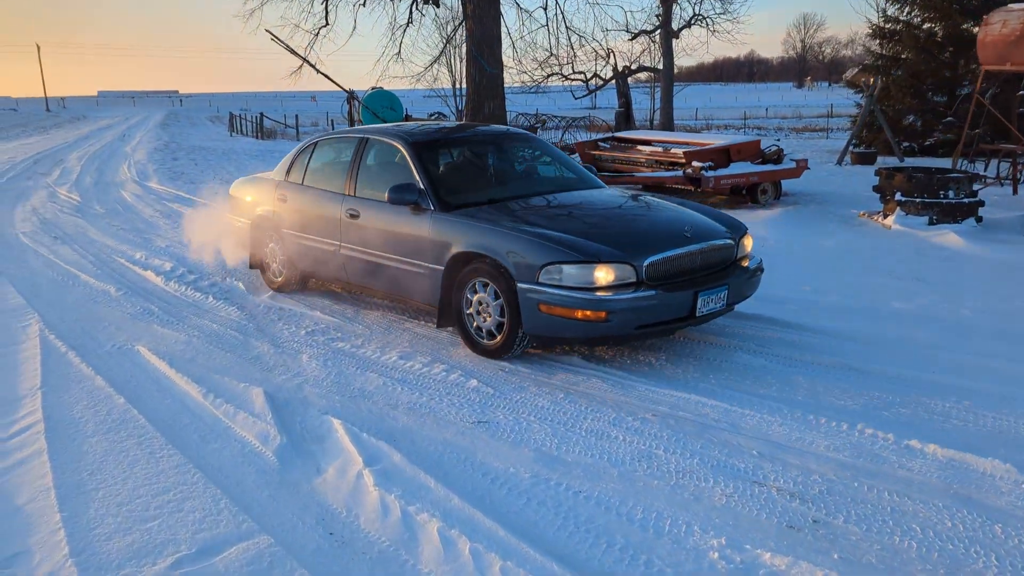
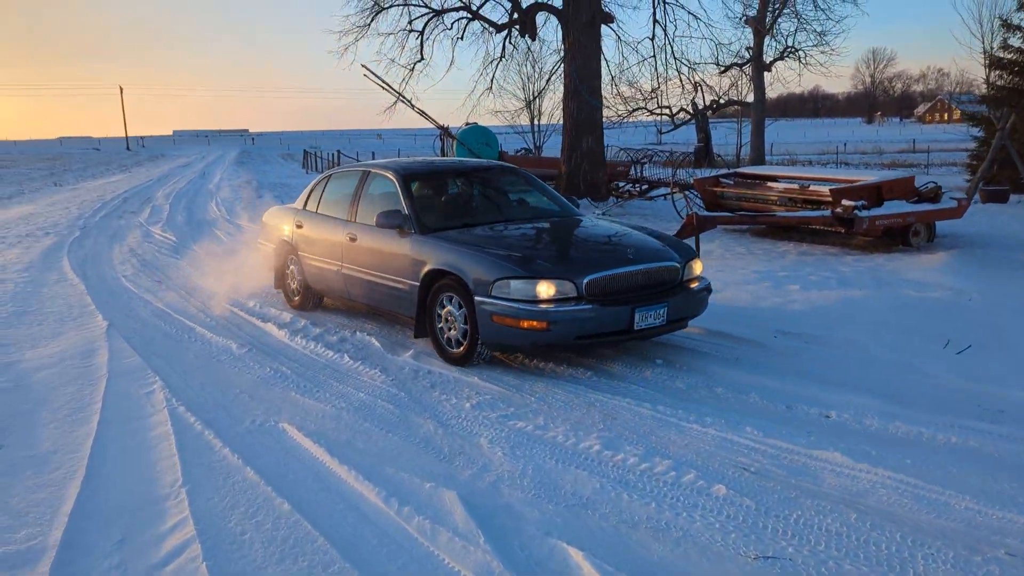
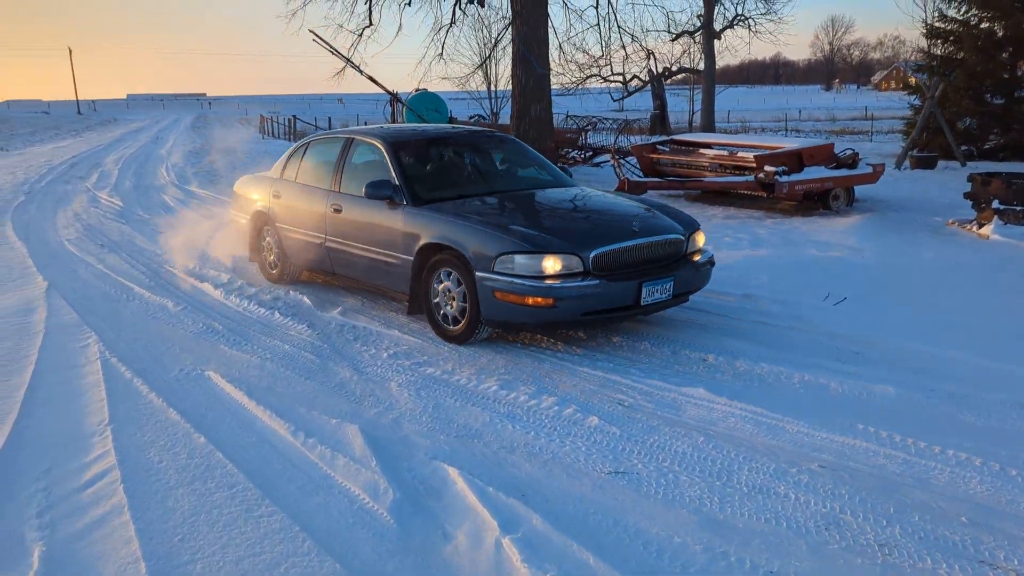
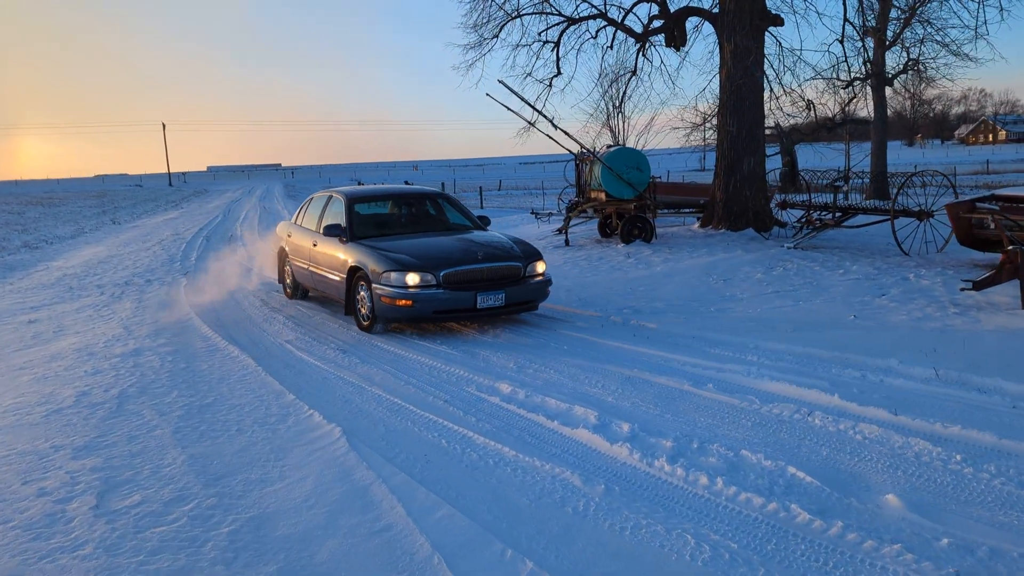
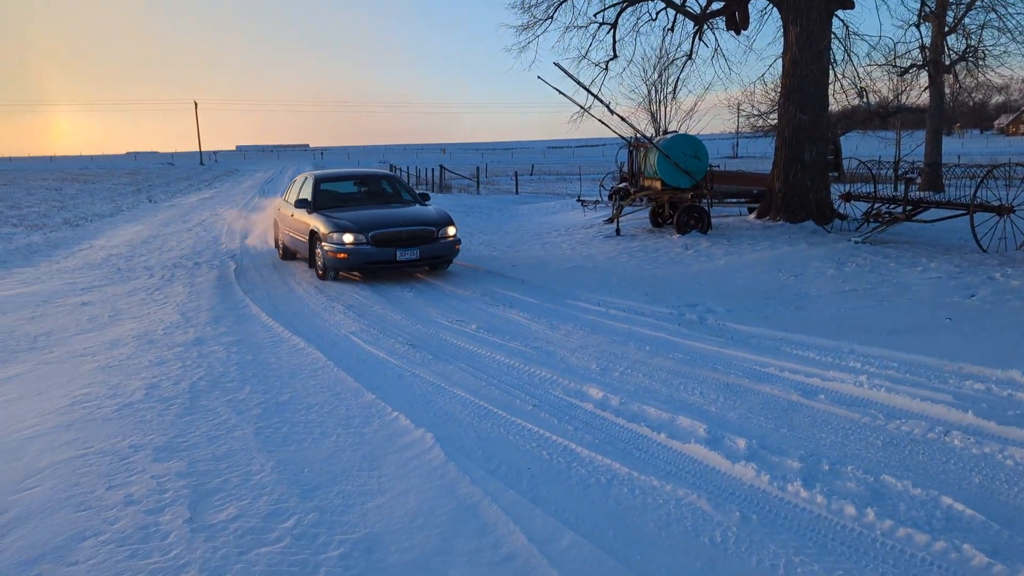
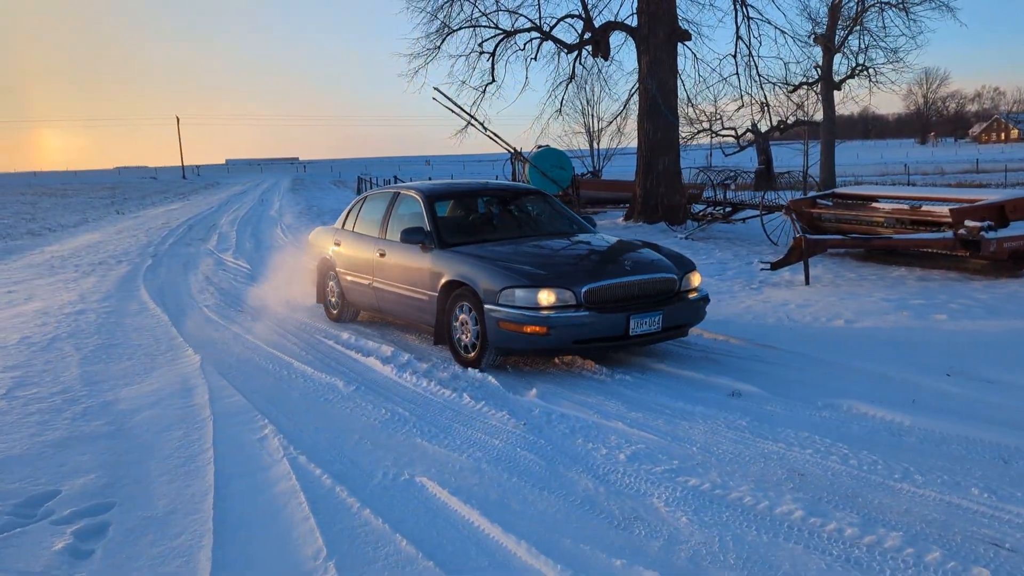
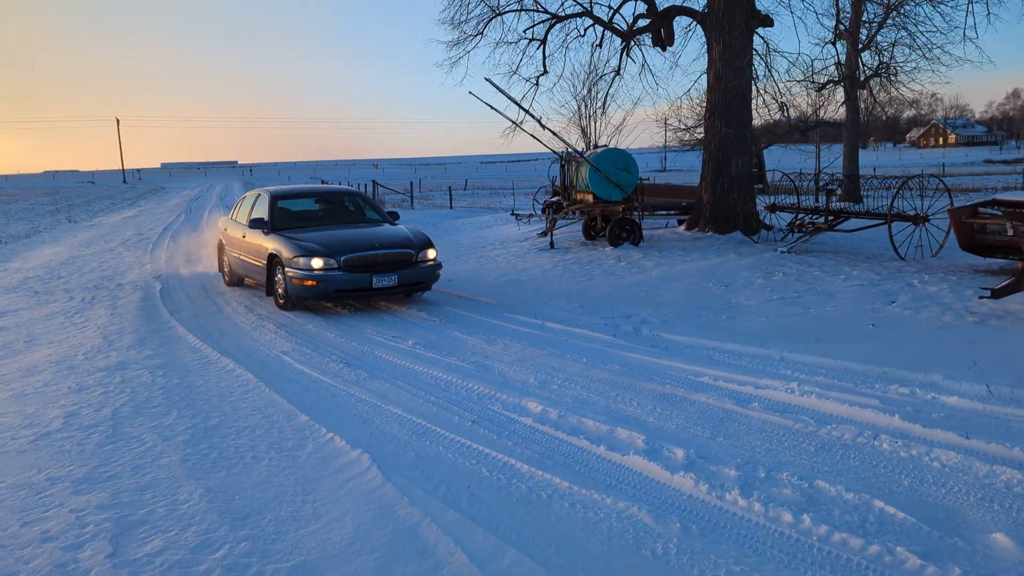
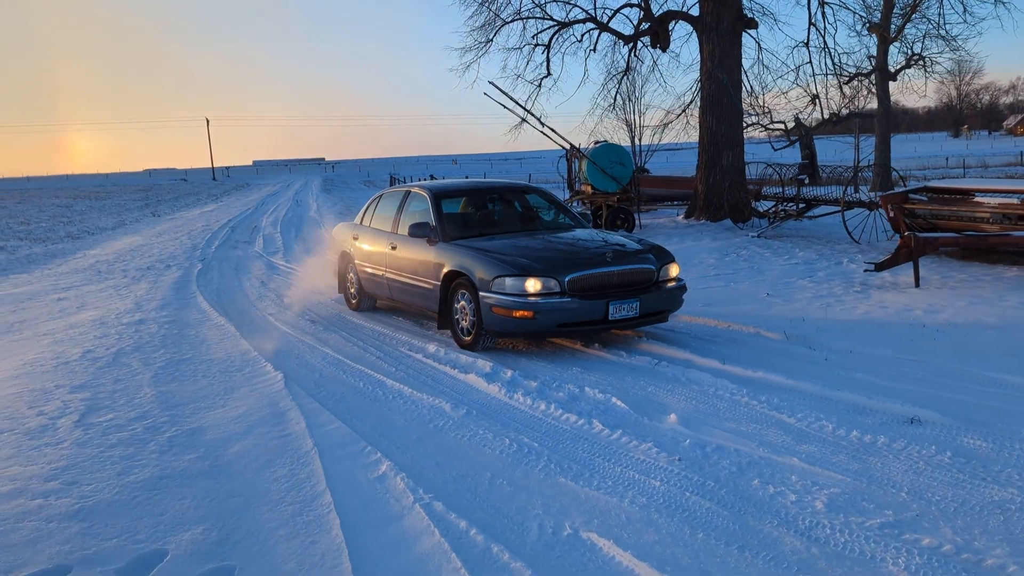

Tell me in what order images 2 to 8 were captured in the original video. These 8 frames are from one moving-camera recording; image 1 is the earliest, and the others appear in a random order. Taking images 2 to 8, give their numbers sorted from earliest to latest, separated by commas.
3, 2, 6, 8, 4, 7, 5
